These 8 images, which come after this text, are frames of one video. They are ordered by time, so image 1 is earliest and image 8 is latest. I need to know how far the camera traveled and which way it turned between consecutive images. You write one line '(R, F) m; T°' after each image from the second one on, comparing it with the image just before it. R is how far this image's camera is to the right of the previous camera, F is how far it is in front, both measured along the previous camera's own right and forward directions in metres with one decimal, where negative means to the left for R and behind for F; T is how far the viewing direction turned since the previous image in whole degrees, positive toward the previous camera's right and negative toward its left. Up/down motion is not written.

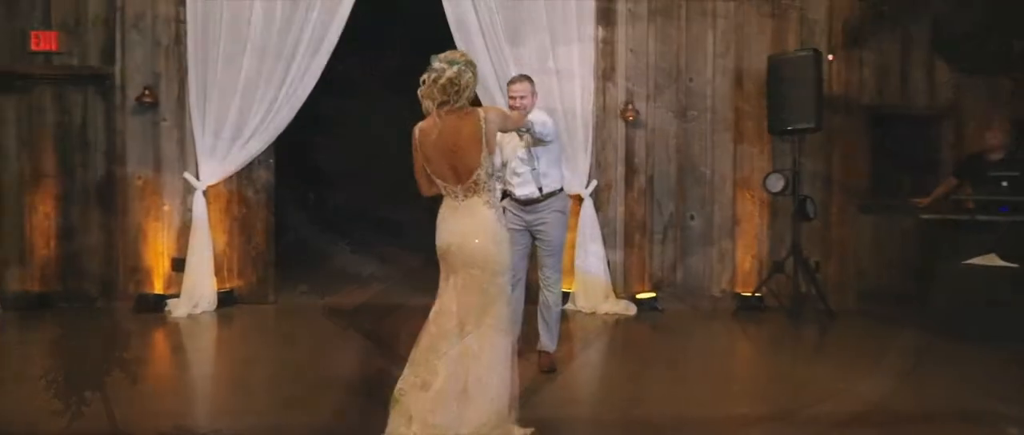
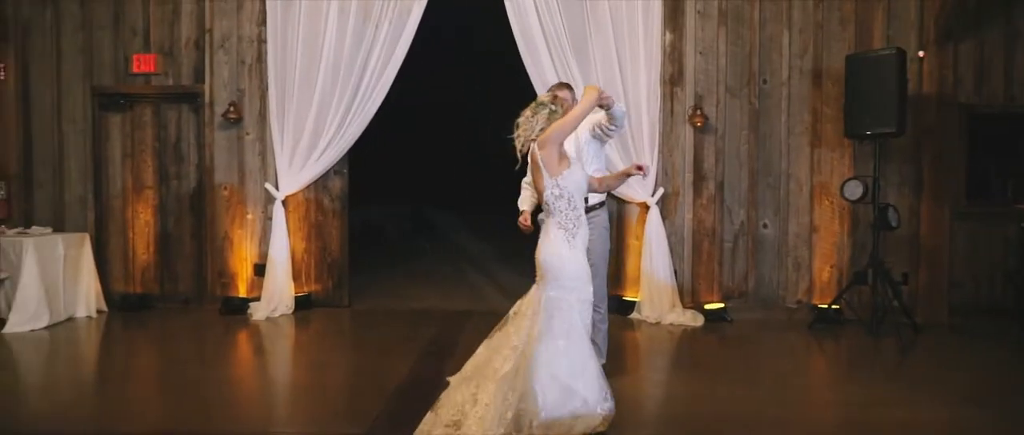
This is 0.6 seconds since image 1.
(+0.3, 0.0) m; -8°
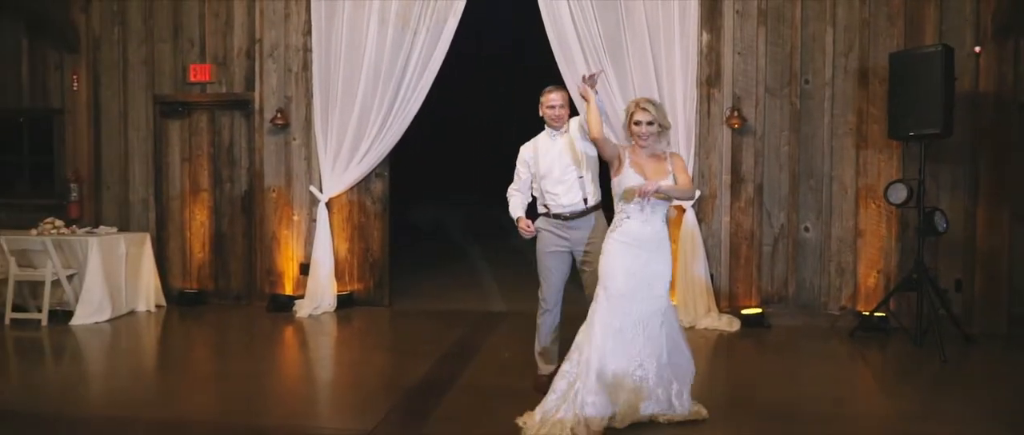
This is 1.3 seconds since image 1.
(+0.3, 0.0) m; -6°
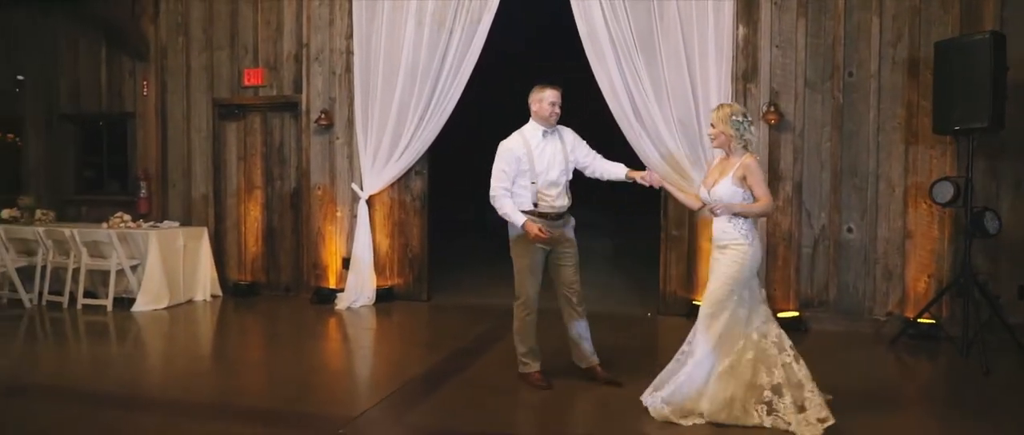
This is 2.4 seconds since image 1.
(+0.5, 0.0) m; -8°
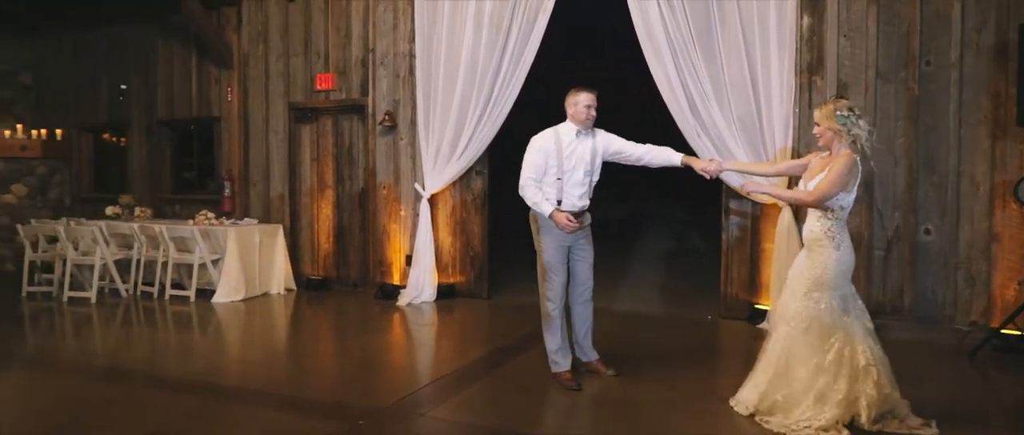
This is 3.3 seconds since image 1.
(+0.4, 0.0) m; -8°
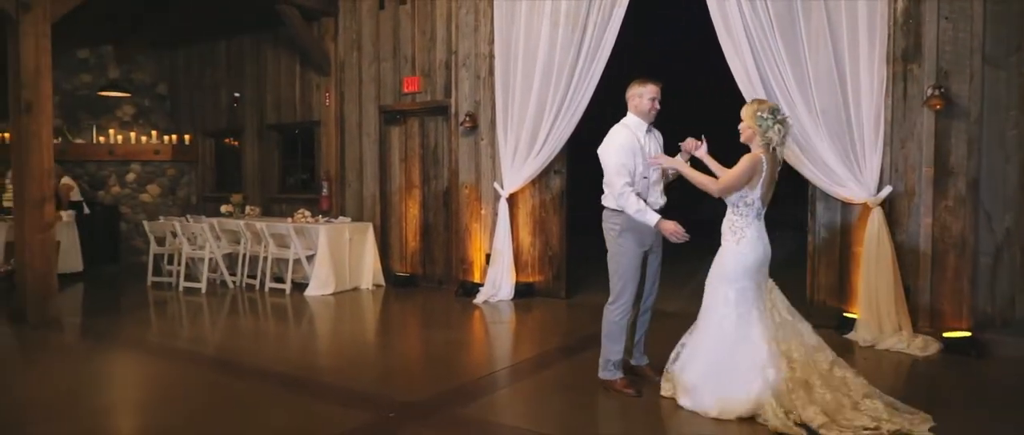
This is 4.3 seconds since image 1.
(+0.4, +0.1) m; -10°
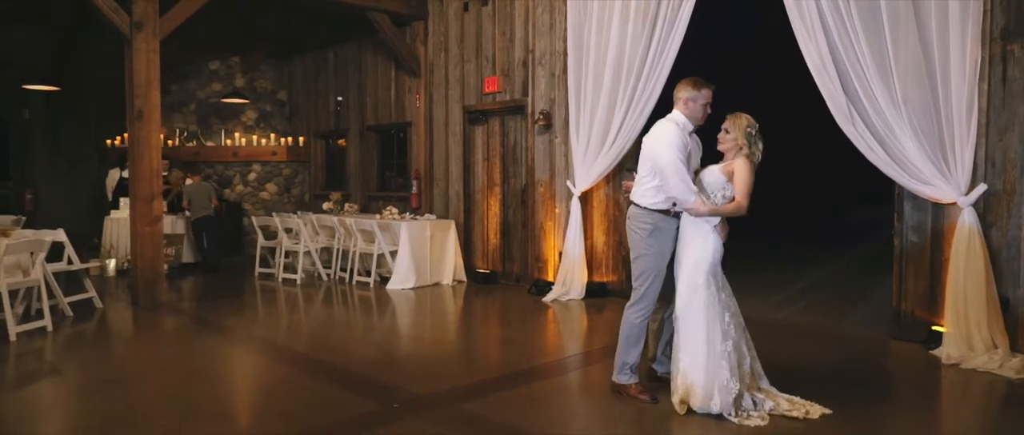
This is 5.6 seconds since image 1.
(+0.6, +0.1) m; -12°
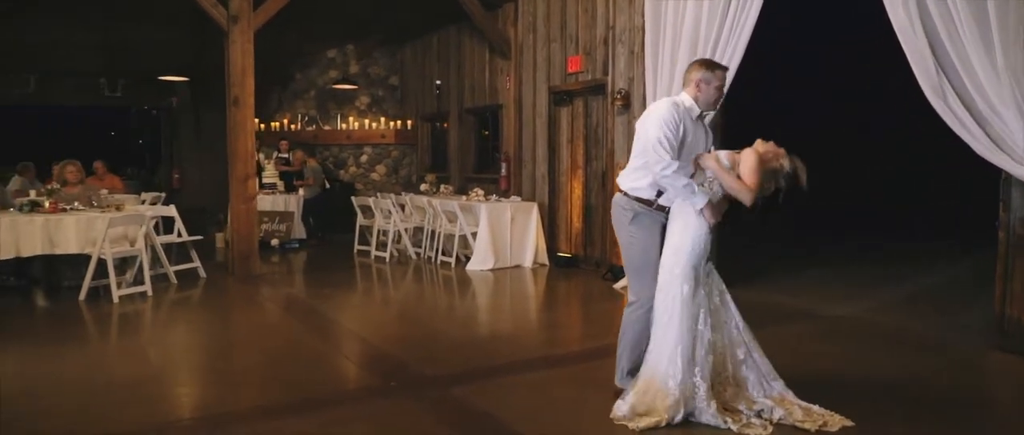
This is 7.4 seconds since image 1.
(+0.7, +0.2) m; -13°
